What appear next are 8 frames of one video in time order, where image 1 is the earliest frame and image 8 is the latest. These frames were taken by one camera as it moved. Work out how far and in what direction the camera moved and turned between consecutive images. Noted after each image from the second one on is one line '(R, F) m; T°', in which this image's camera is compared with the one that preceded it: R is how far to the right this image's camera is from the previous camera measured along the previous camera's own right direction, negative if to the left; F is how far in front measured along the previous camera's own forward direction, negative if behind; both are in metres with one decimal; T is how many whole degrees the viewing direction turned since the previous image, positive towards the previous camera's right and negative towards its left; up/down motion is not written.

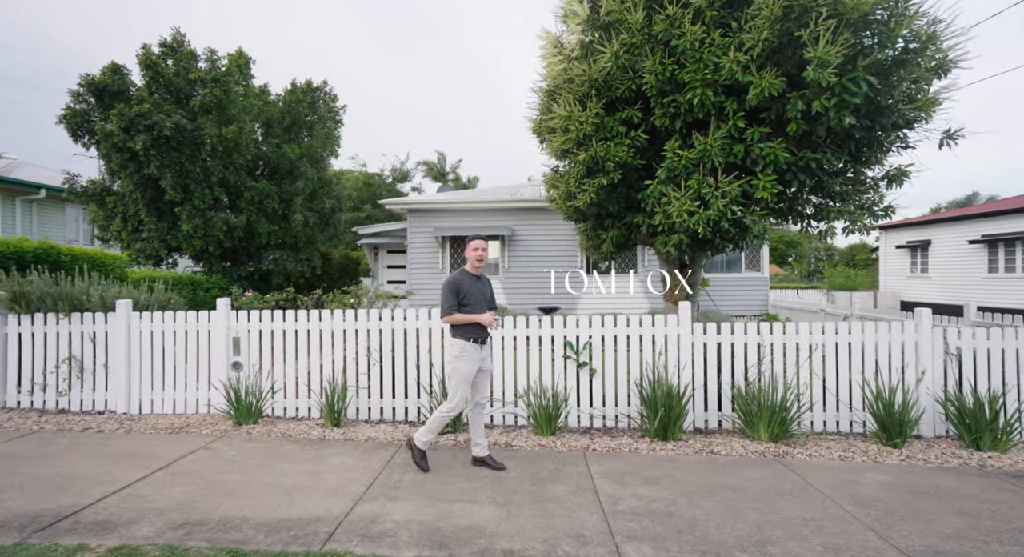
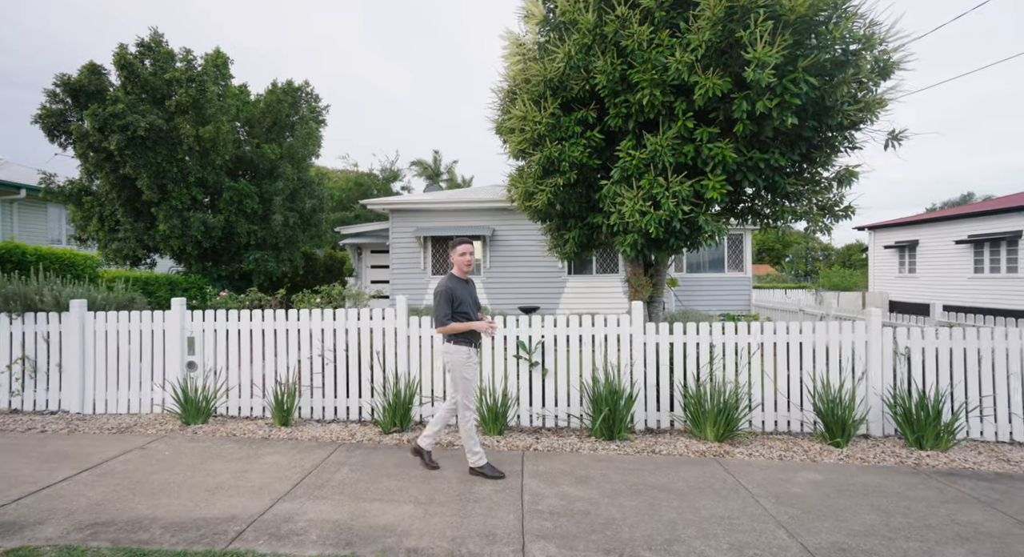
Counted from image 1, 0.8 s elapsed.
(+0.5, 0.0) m; 0°
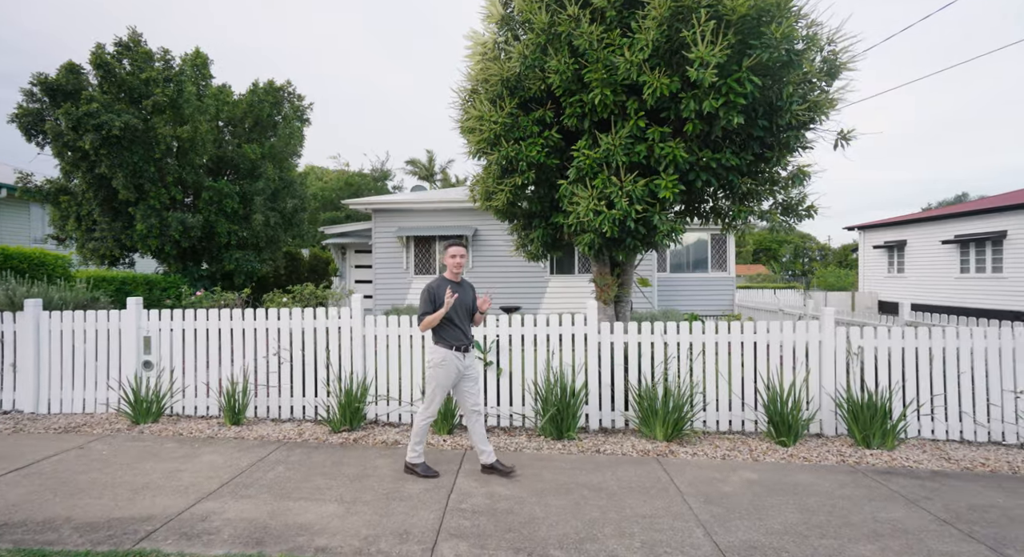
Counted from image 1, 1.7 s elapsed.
(+0.5, 0.0) m; 0°
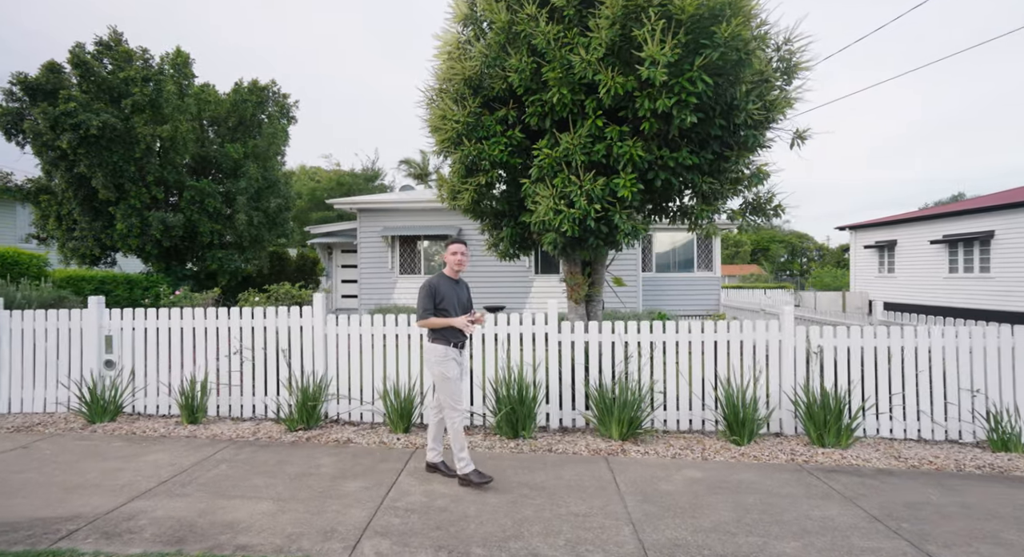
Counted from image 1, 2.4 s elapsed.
(+0.4, 0.0) m; 0°
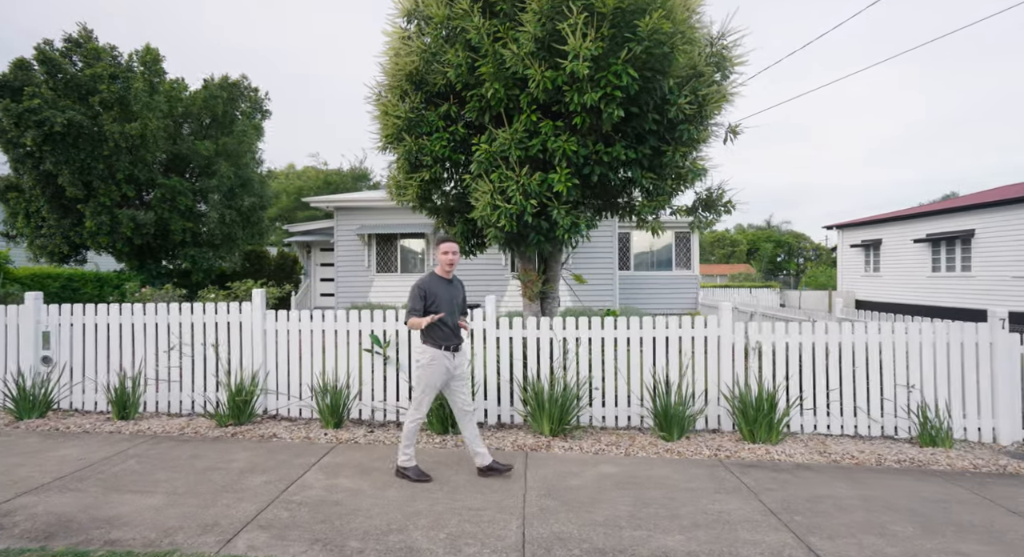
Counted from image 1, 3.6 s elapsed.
(+0.7, 0.0) m; 0°
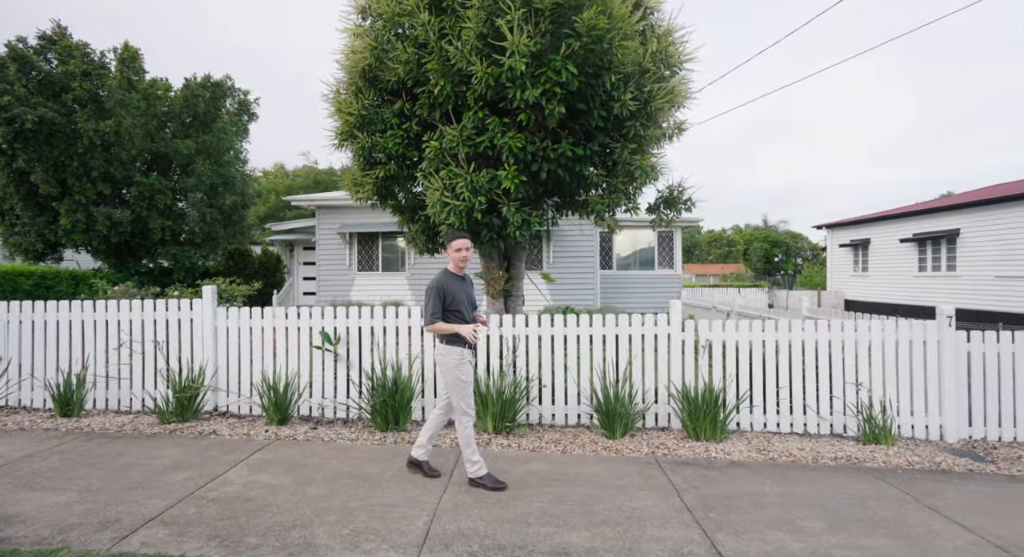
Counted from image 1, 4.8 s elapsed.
(+0.5, 0.0) m; 0°
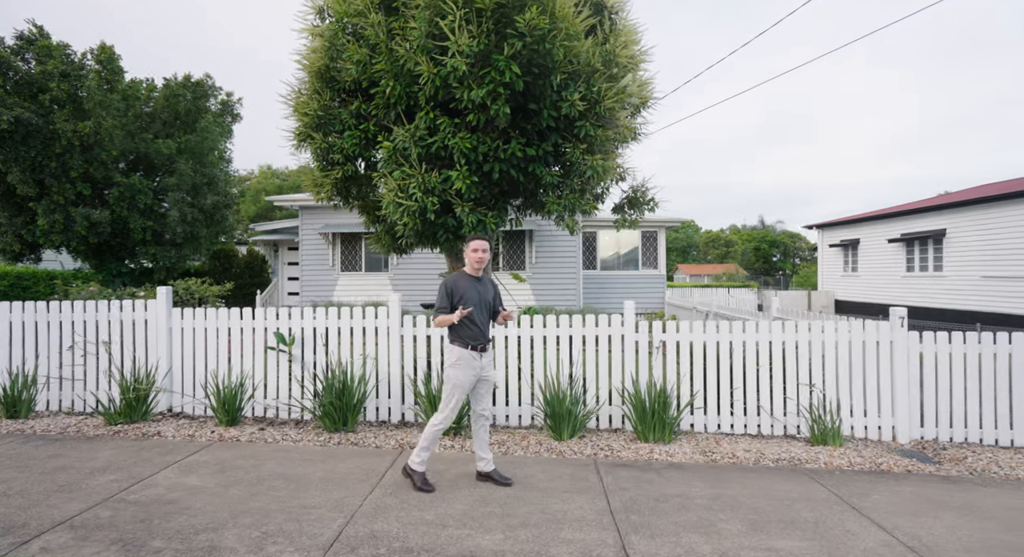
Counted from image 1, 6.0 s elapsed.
(+0.5, 0.0) m; 0°
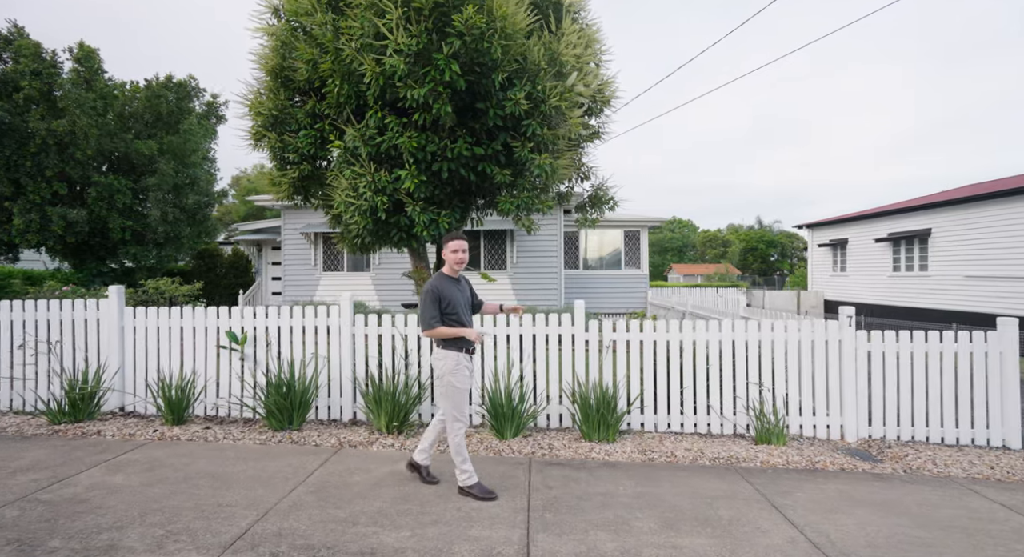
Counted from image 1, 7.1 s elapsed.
(+0.5, 0.0) m; 0°
